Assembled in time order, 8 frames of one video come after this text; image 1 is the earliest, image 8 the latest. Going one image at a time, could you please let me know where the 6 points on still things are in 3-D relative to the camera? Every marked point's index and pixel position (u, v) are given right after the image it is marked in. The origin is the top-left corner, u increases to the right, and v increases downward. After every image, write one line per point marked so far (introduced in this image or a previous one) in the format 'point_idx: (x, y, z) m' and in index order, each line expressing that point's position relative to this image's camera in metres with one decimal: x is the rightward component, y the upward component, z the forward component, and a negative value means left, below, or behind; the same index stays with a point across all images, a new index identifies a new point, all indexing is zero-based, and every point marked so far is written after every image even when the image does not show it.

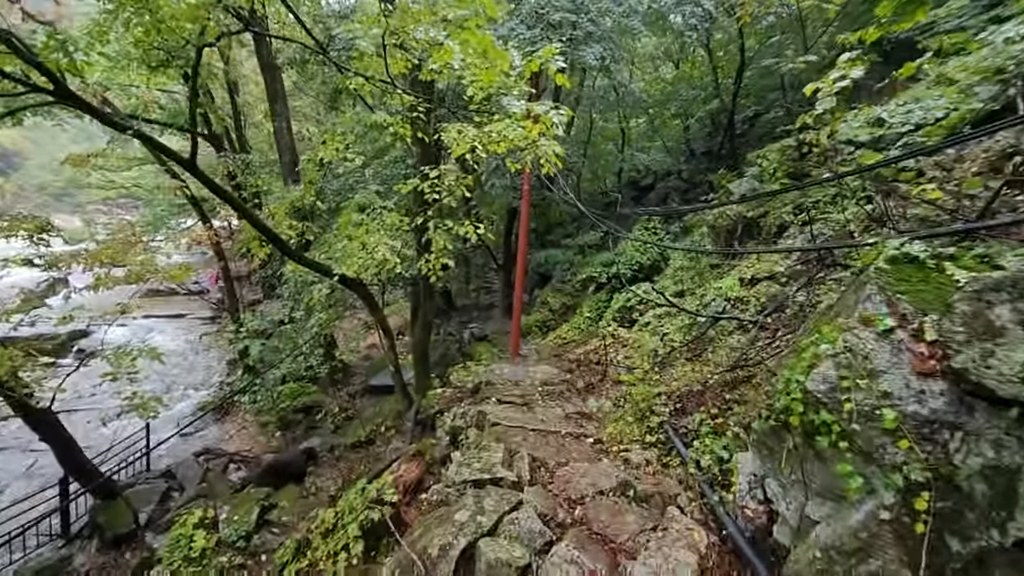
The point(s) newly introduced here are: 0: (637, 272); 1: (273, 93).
0: (+2.3, +0.3, +9.6) m
1: (-5.4, +4.4, +11.7) m
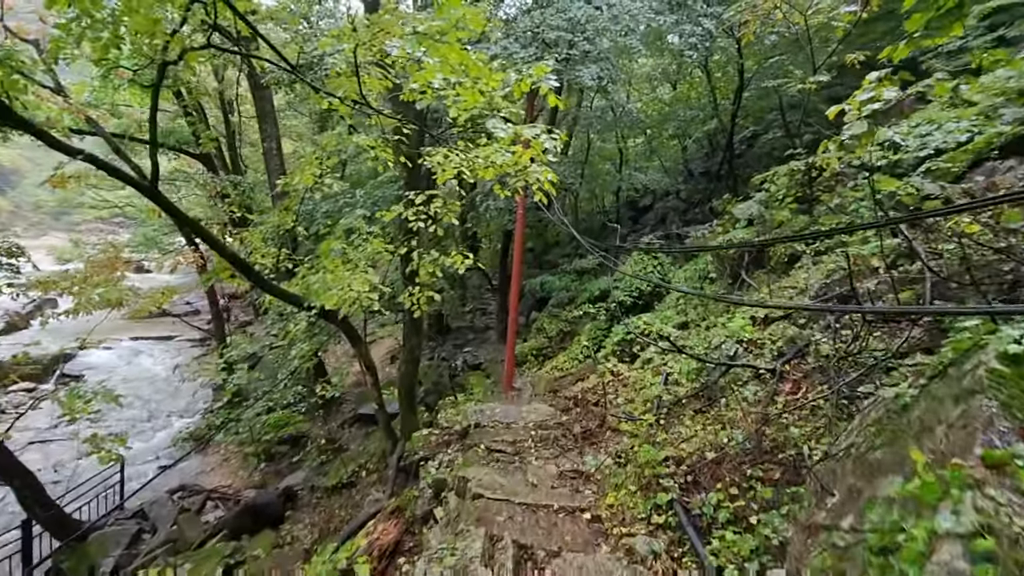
0: (+2.2, -0.2, +9.2) m
1: (-5.5, +3.8, +11.4) m
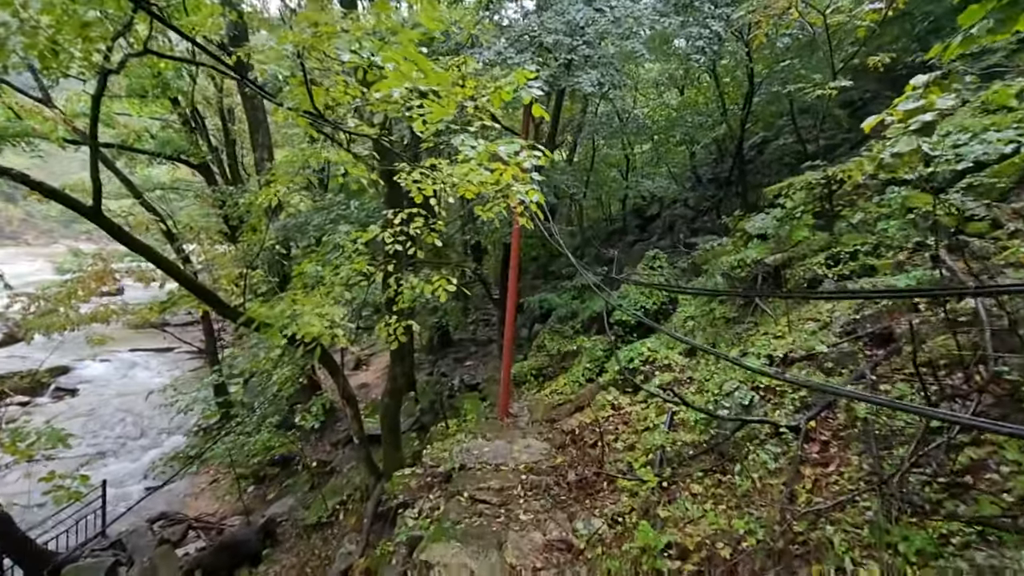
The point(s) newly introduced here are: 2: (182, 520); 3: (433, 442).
0: (+2.1, -0.5, +8.6) m
1: (-5.5, +3.5, +11.0) m
2: (-5.8, -4.1, +9.1) m
3: (-1.0, -2.2, +7.1) m
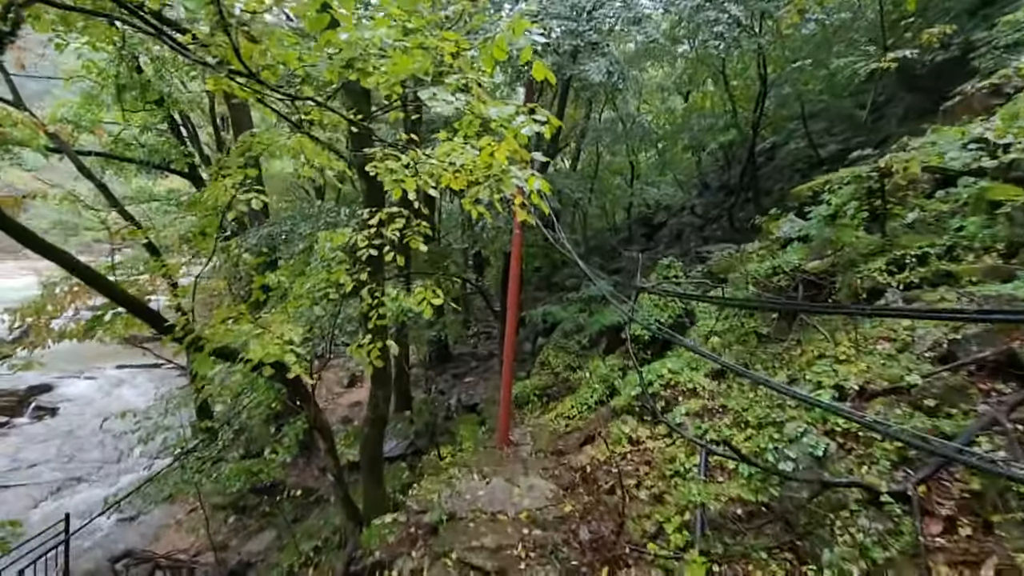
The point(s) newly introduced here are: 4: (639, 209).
0: (+2.2, -0.7, +7.8) m
1: (-5.5, +3.3, +10.3) m
2: (-5.8, -4.3, +8.3) m
3: (-1.0, -2.3, +6.3) m
4: (+4.0, +2.5, +16.5) m
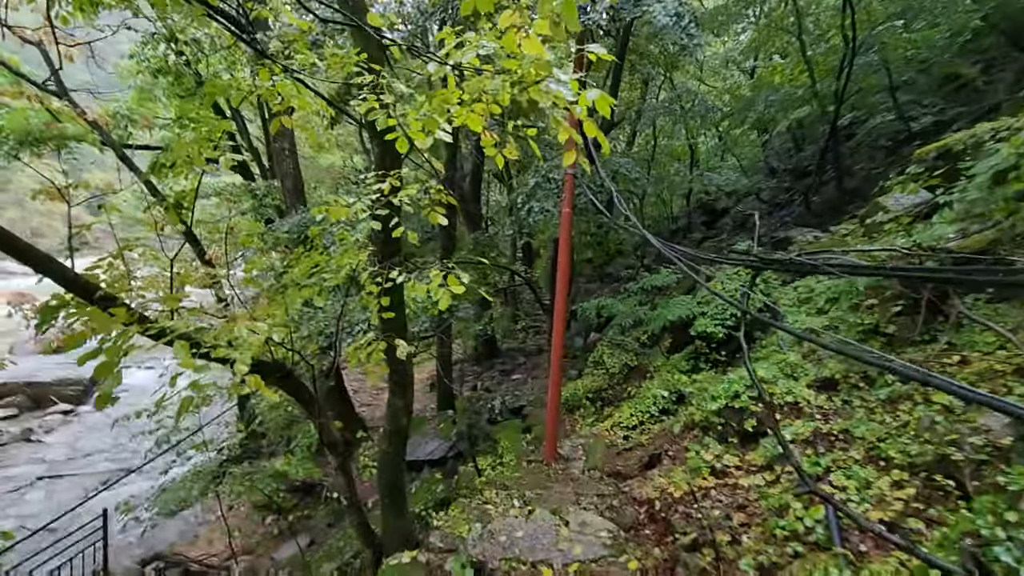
0: (+2.8, -0.5, +6.6) m
1: (-4.6, +3.4, +9.8) m
2: (-5.1, -4.2, +7.9) m
3: (-0.5, -2.2, +5.4) m
4: (+5.5, +2.7, +15.0) m
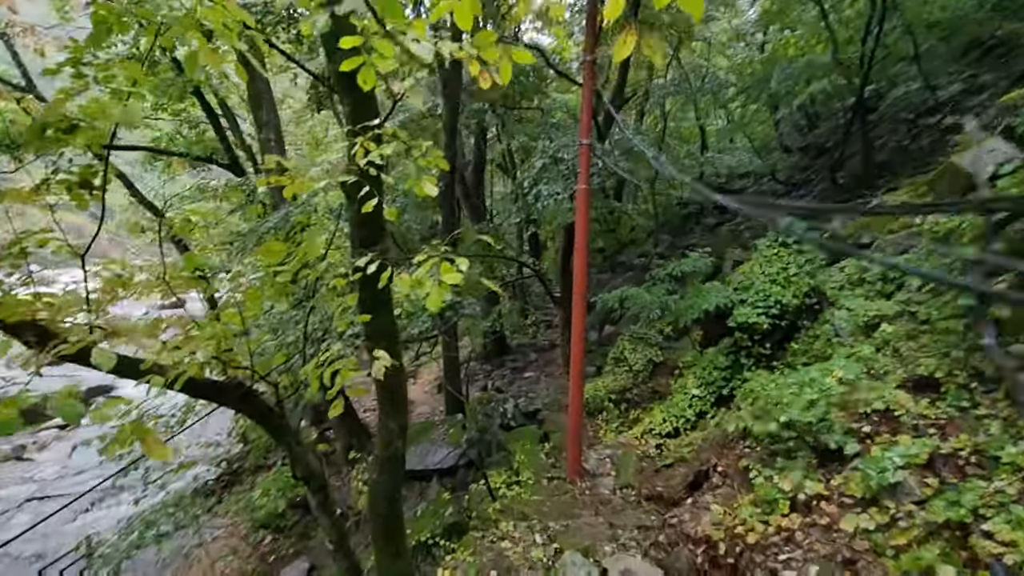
0: (+2.9, -0.3, +5.8) m
1: (-4.5, +3.4, +9.0) m
2: (-4.8, -4.3, +7.2) m
3: (-0.4, -2.1, +4.7) m
4: (+5.6, +3.1, +14.1) m
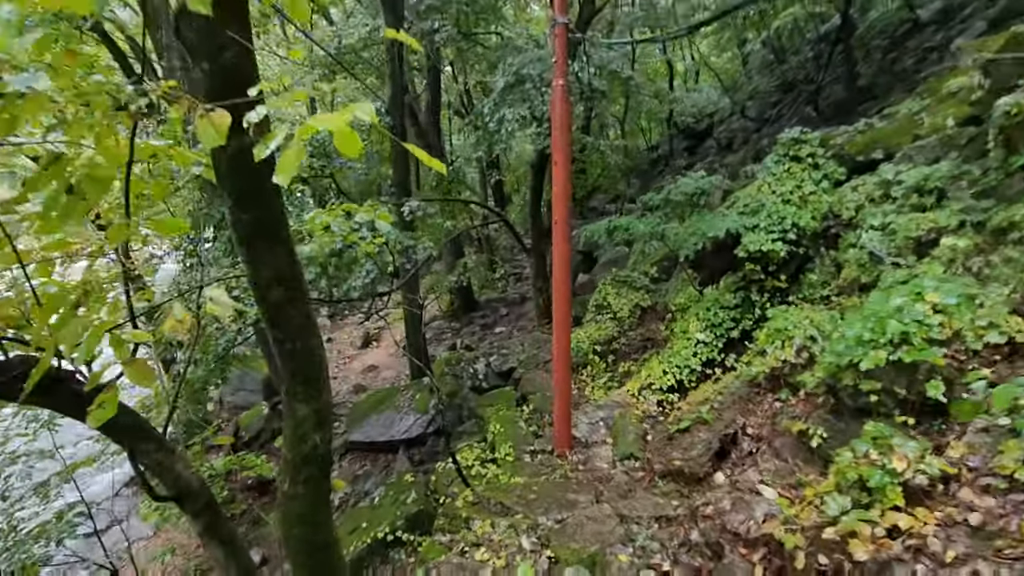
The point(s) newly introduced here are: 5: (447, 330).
0: (+2.6, +0.4, +4.9) m
1: (-5.2, +4.0, +7.3) m
2: (-5.0, -3.8, +6.1) m
3: (-0.5, -1.6, +3.7) m
4: (+4.6, +4.6, +13.0) m
5: (-1.4, -0.9, +11.5) m
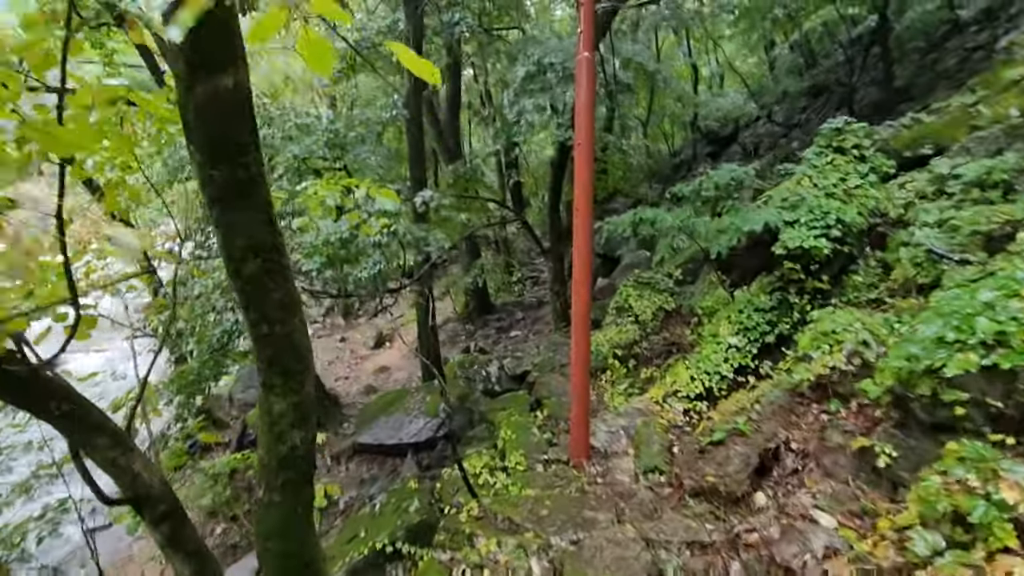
0: (+2.7, +0.4, +4.4) m
1: (-4.9, +4.1, +7.2) m
2: (-4.9, -3.6, +5.9) m
3: (-0.4, -1.6, +3.4) m
4: (+5.1, +4.5, +12.6) m
5: (-1.1, -0.9, +11.2) m
